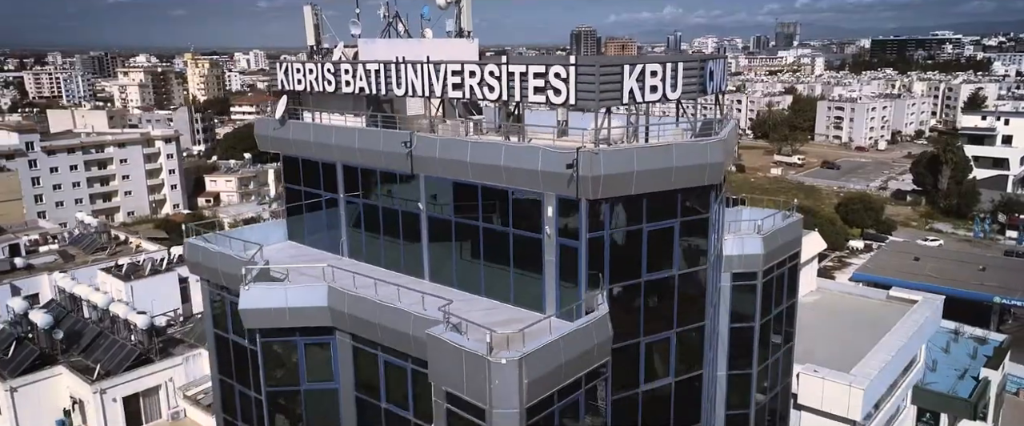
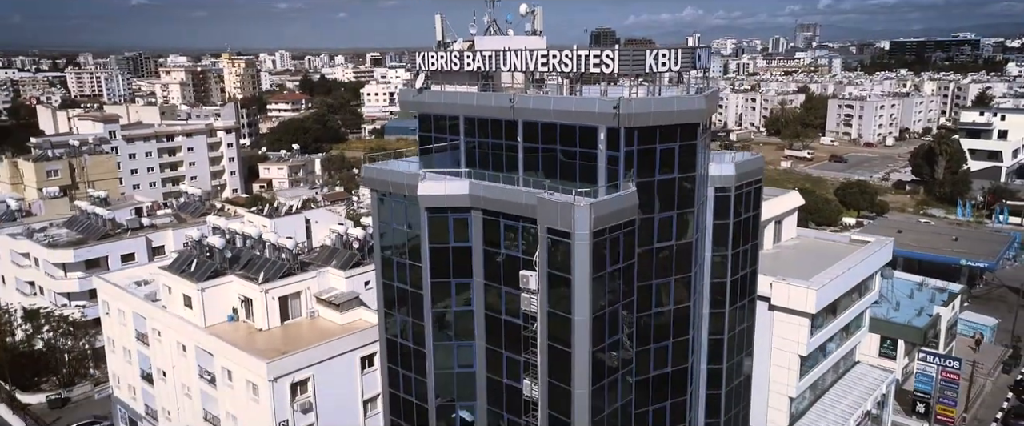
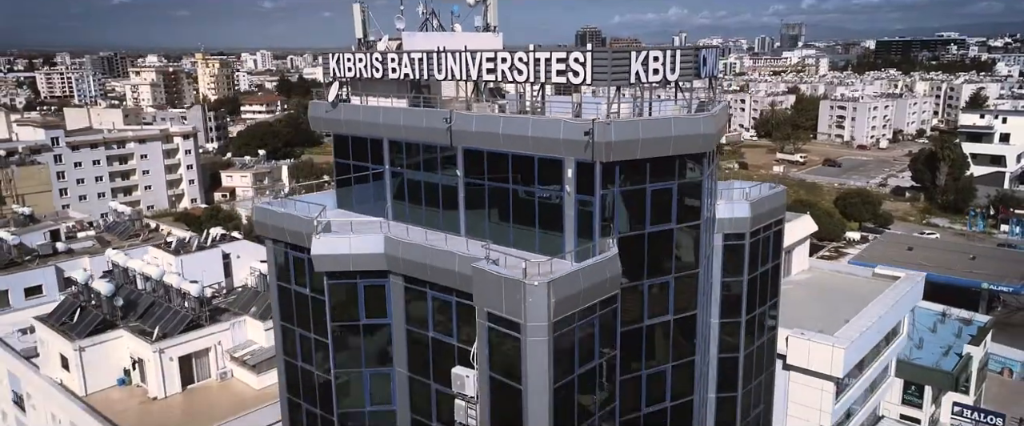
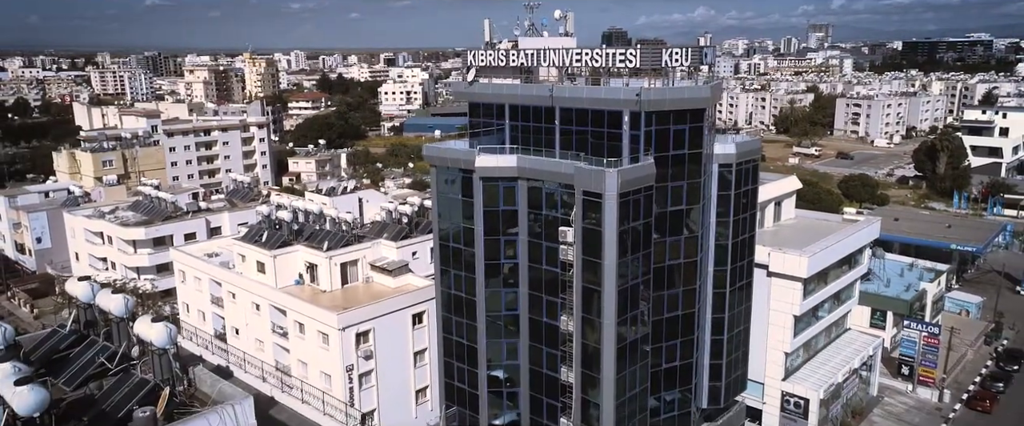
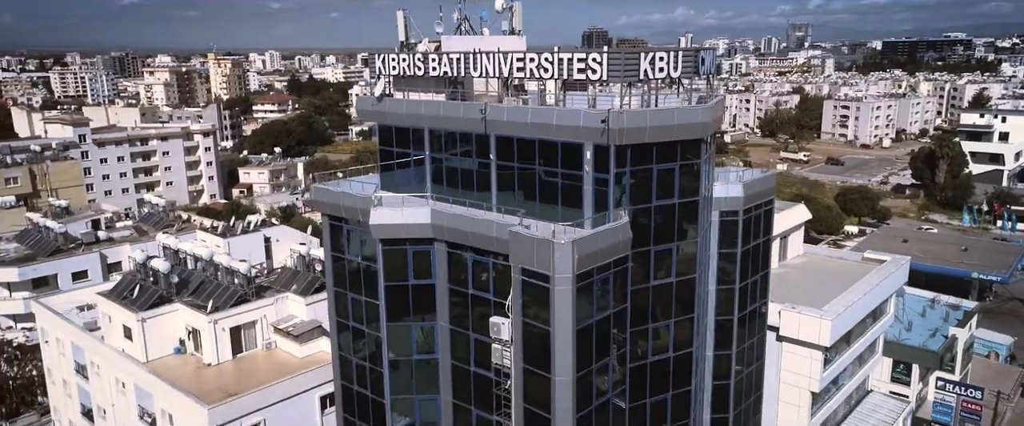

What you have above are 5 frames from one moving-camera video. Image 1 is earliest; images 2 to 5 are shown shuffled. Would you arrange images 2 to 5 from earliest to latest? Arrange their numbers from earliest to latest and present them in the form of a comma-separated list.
3, 5, 2, 4
